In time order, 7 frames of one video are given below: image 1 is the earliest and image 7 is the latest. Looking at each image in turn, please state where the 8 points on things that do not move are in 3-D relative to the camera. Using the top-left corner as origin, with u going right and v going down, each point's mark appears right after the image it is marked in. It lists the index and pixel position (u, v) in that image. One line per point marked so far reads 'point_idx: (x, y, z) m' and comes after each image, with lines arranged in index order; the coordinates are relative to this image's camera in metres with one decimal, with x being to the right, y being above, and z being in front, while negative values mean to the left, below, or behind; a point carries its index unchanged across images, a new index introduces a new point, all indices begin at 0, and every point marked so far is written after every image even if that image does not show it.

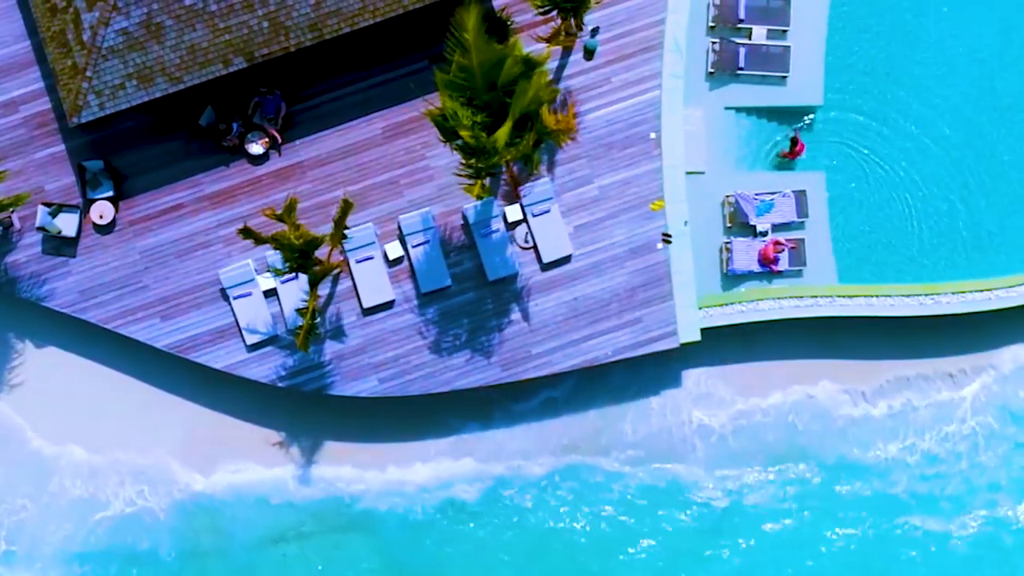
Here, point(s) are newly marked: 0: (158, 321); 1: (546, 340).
0: (-6.7, -0.6, +14.4) m
1: (+0.7, -1.0, +14.5) m
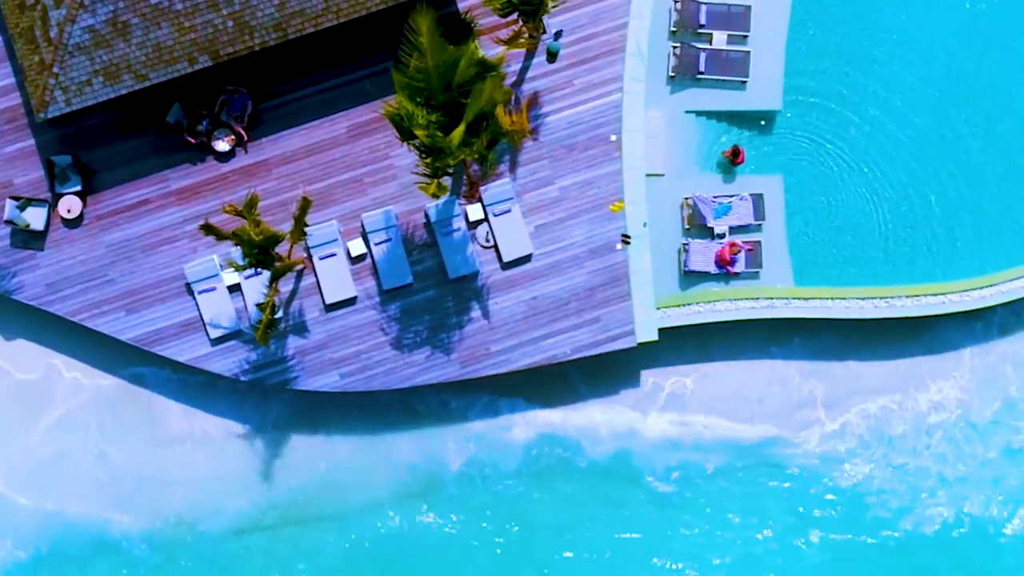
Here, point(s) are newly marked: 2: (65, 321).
0: (-7.5, -0.5, +14.7) m
1: (-0.1, -1.0, +14.8) m
2: (-8.7, -0.9, +15.5) m
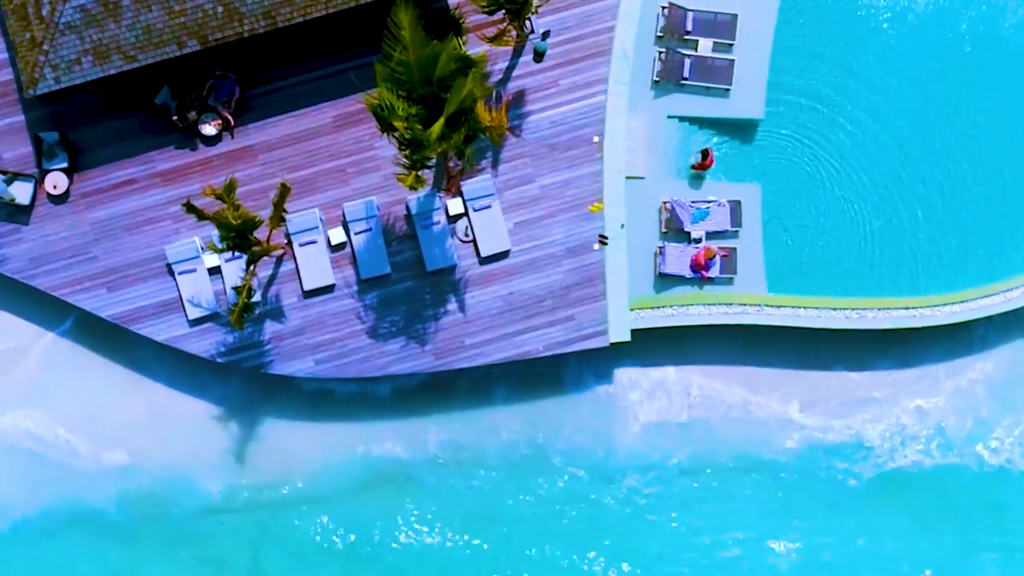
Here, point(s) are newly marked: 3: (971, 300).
0: (-8.0, -0.1, +14.9) m
1: (-0.6, -0.9, +15.0) m
2: (-9.2, -0.4, +15.7) m
3: (+9.4, -0.2, +15.6) m
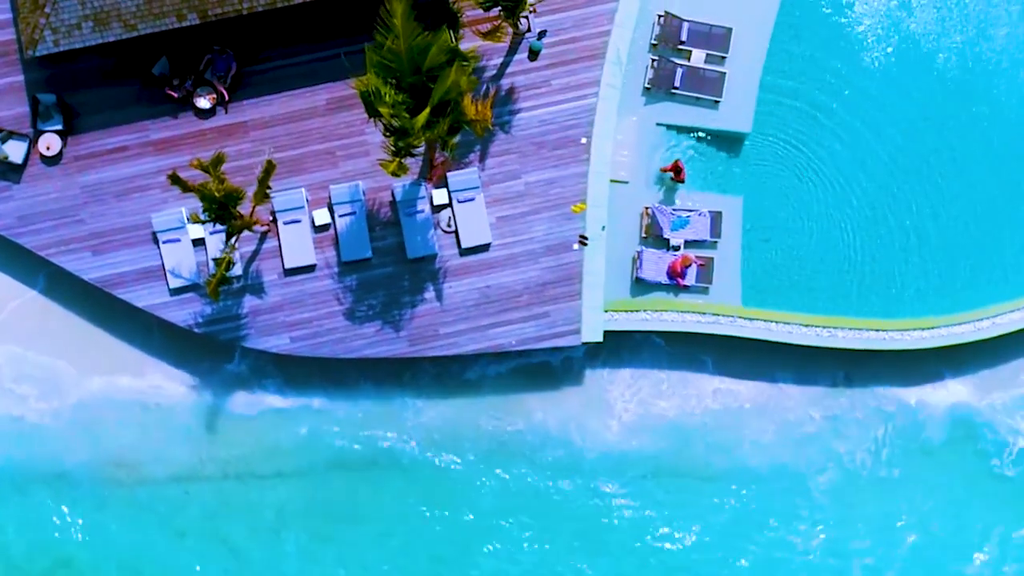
0: (-8.4, +0.7, +15.1) m
1: (-1.1, -0.7, +15.2) m
2: (-9.6, +0.5, +15.9) m
3: (+8.9, -0.8, +15.7) m
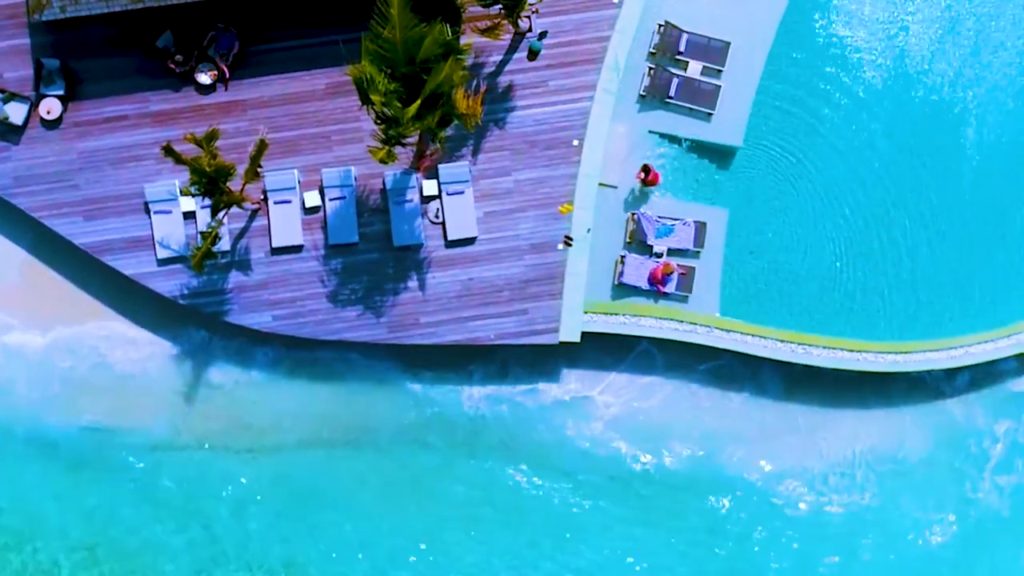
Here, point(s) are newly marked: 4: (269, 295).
0: (-8.7, +1.4, +15.4) m
1: (-1.5, -0.5, +15.4) m
2: (-9.9, +1.3, +16.1) m
3: (+8.4, -1.3, +15.9) m
4: (-4.9, -0.1, +15.4) m
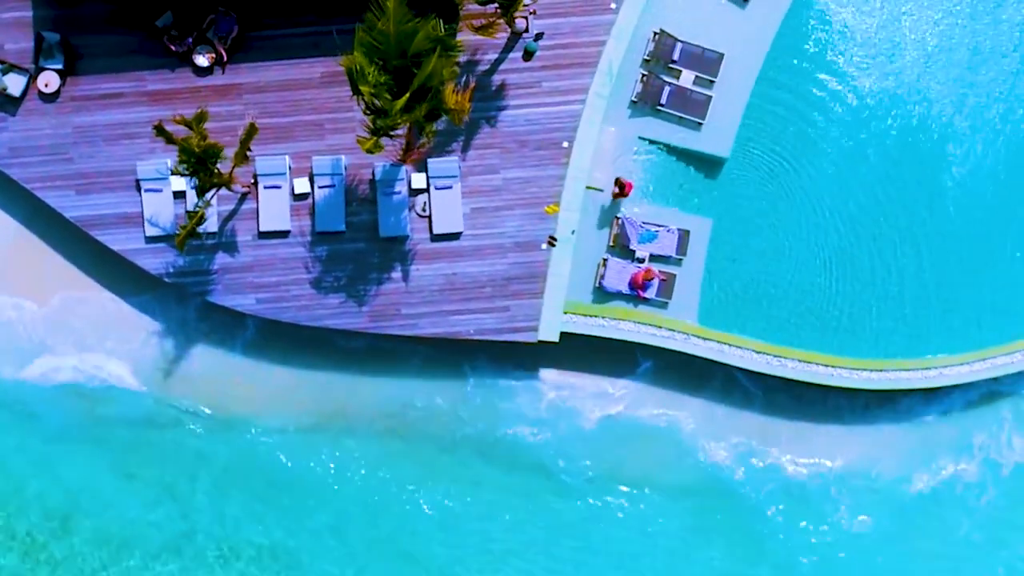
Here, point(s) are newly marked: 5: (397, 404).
0: (-9.0, +1.9, +15.5) m
1: (-1.9, -0.3, +15.6) m
2: (-10.2, +1.9, +16.3) m
3: (+8.0, -1.7, +16.0) m
4: (-5.2, +0.2, +15.5) m
5: (-2.6, -2.5, +16.6) m
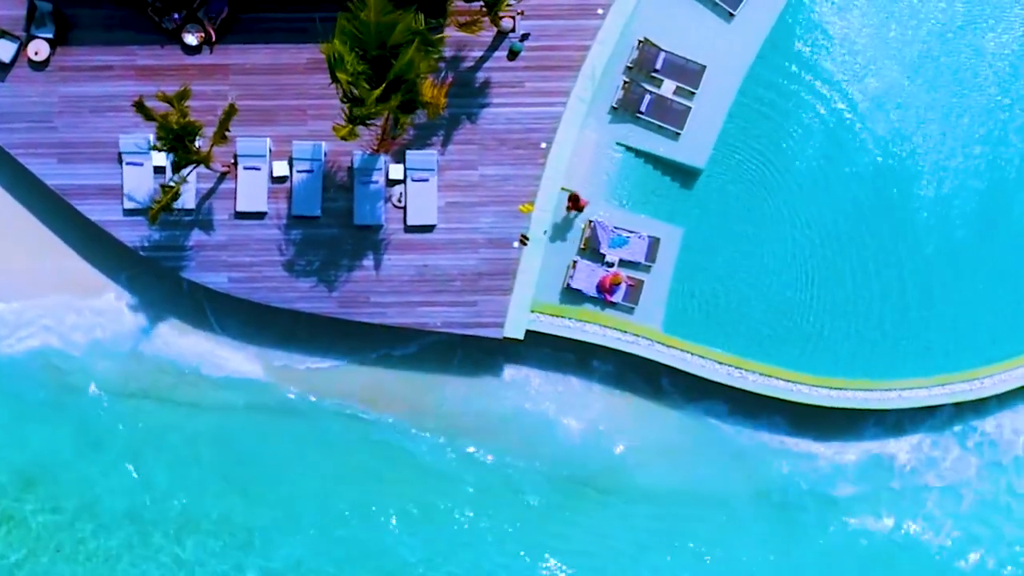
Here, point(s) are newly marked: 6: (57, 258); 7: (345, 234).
0: (-9.4, +2.6, +15.8) m
1: (-2.6, -0.1, +15.8) m
2: (-10.7, +2.6, +16.5) m
3: (+7.2, -2.2, +16.2) m
4: (-5.8, +0.6, +15.7) m
5: (-3.4, -2.2, +16.8) m
6: (-9.9, +0.7, +16.6) m
7: (-3.4, +1.1, +15.8) m
